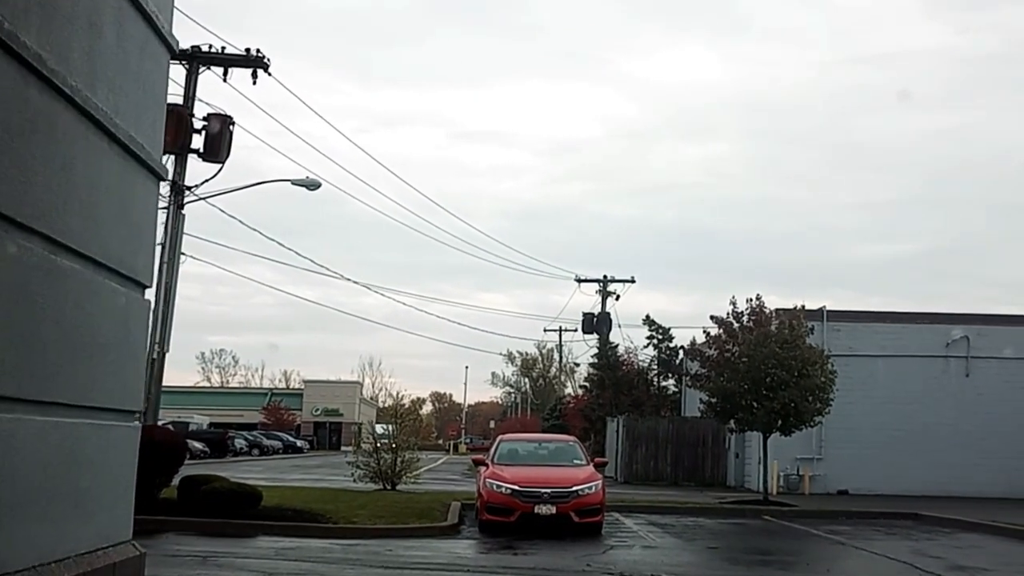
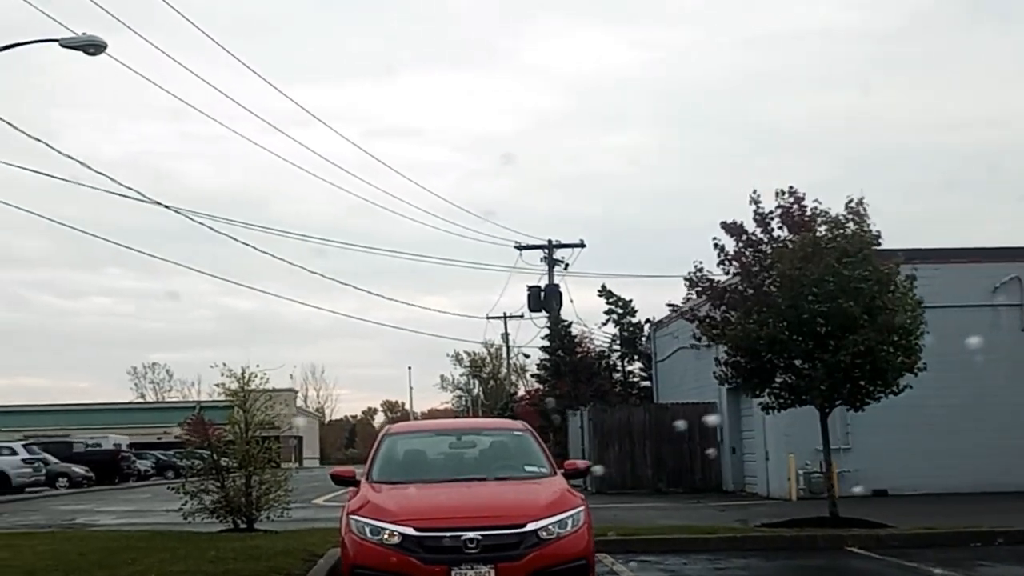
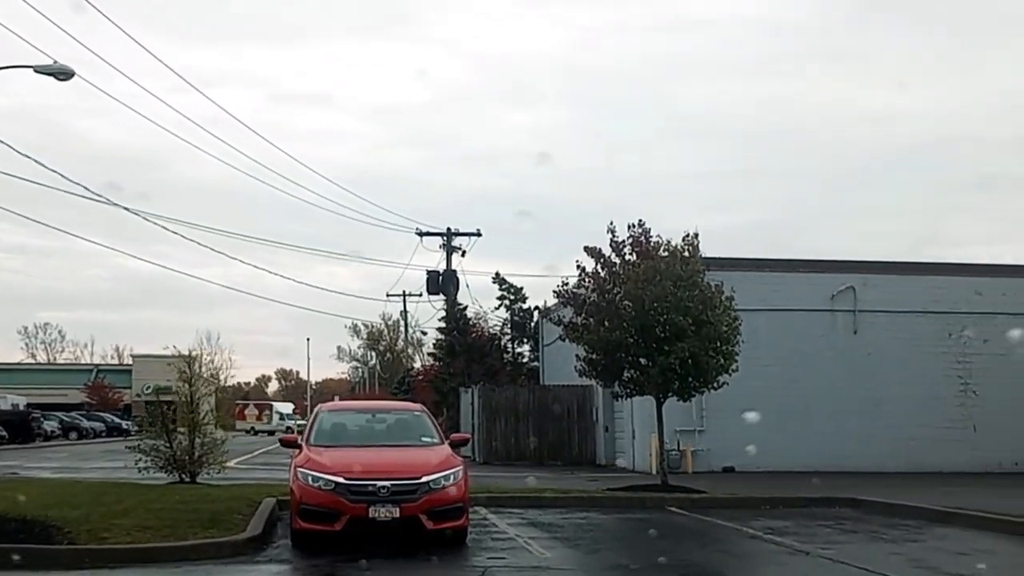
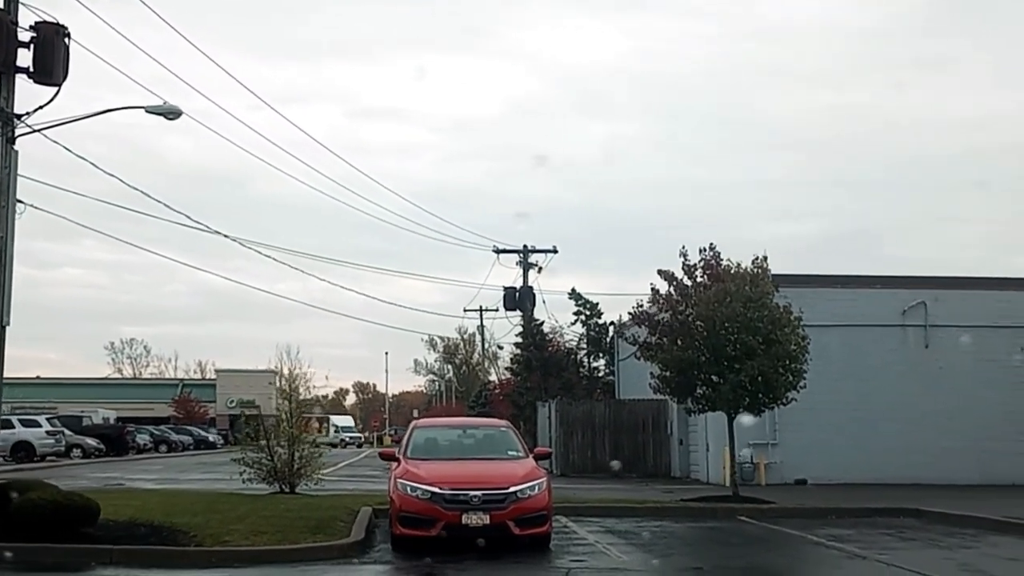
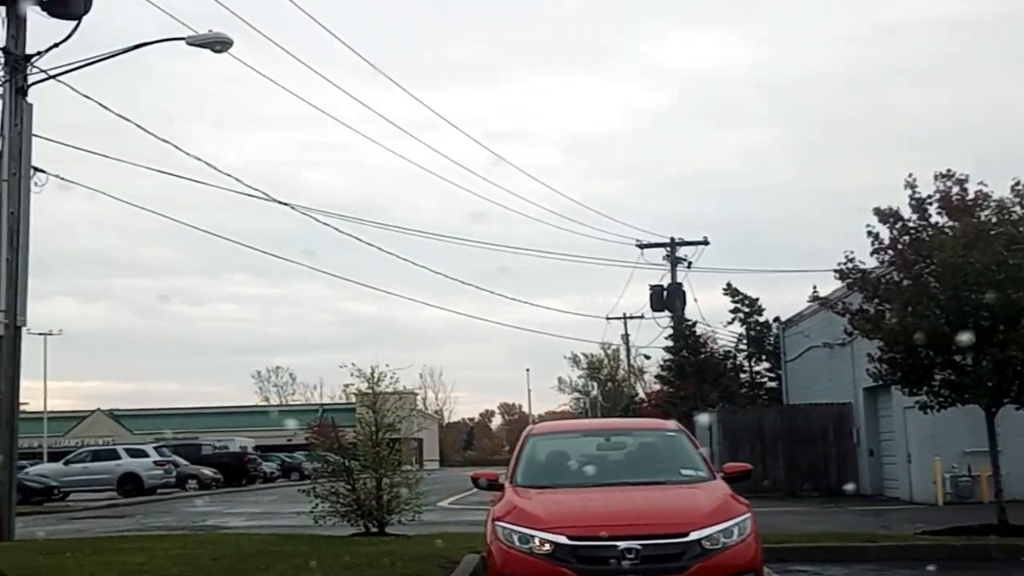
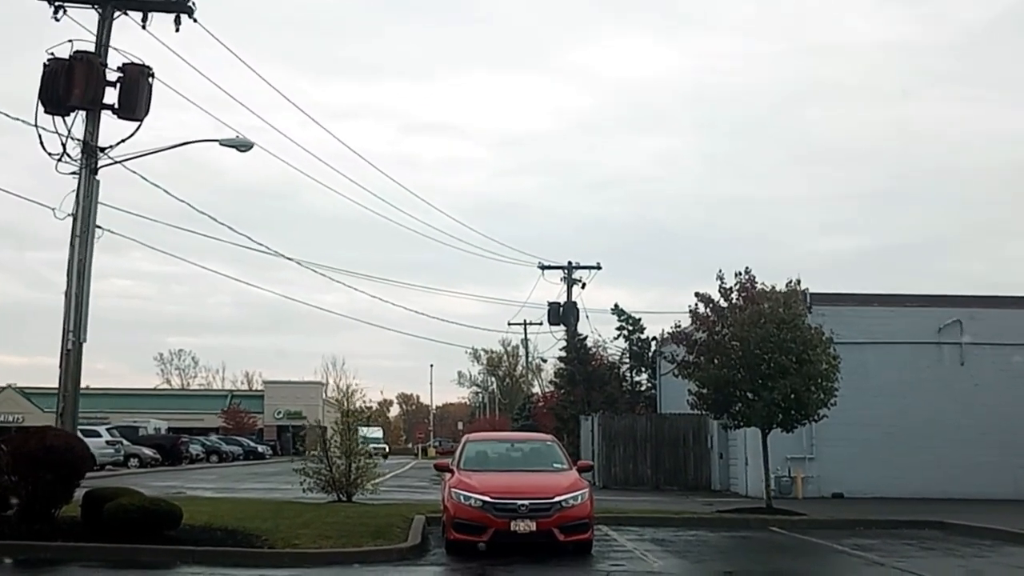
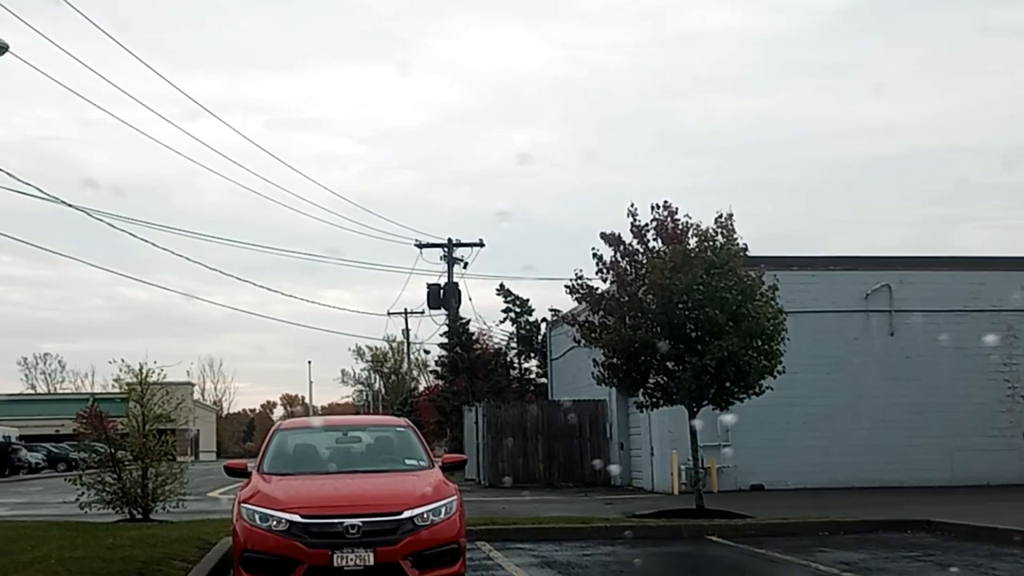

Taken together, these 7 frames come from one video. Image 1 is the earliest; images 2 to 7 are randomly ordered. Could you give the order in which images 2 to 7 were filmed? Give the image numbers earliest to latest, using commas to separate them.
6, 4, 3, 7, 2, 5
